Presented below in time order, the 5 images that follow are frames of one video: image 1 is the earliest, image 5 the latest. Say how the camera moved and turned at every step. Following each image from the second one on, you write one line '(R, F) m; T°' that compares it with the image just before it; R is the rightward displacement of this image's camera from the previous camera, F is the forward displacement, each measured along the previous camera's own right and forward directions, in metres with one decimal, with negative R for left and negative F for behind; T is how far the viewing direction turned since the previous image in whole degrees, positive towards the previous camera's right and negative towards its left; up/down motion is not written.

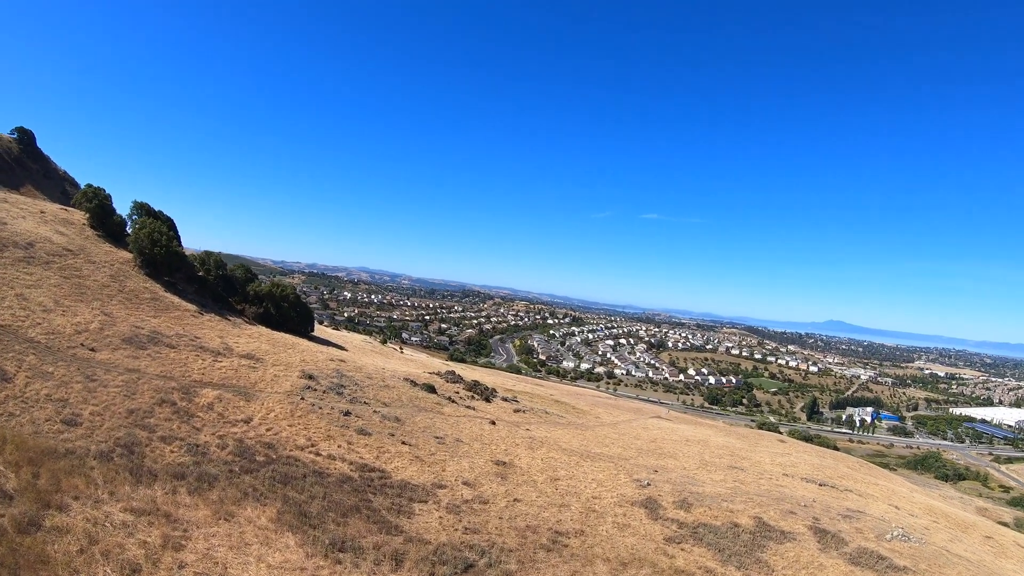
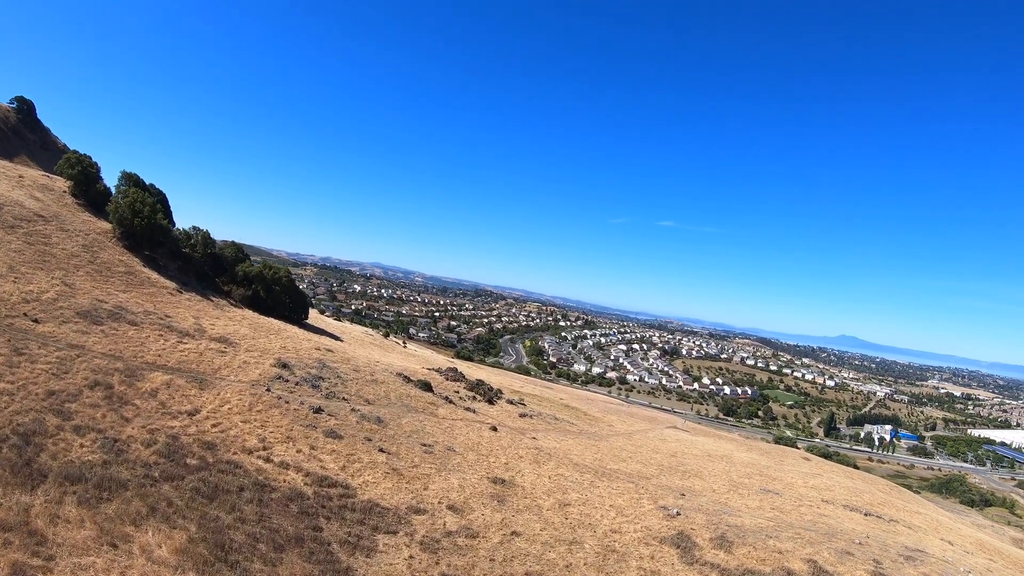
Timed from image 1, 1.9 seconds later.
(-0.1, +3.9) m; 0°
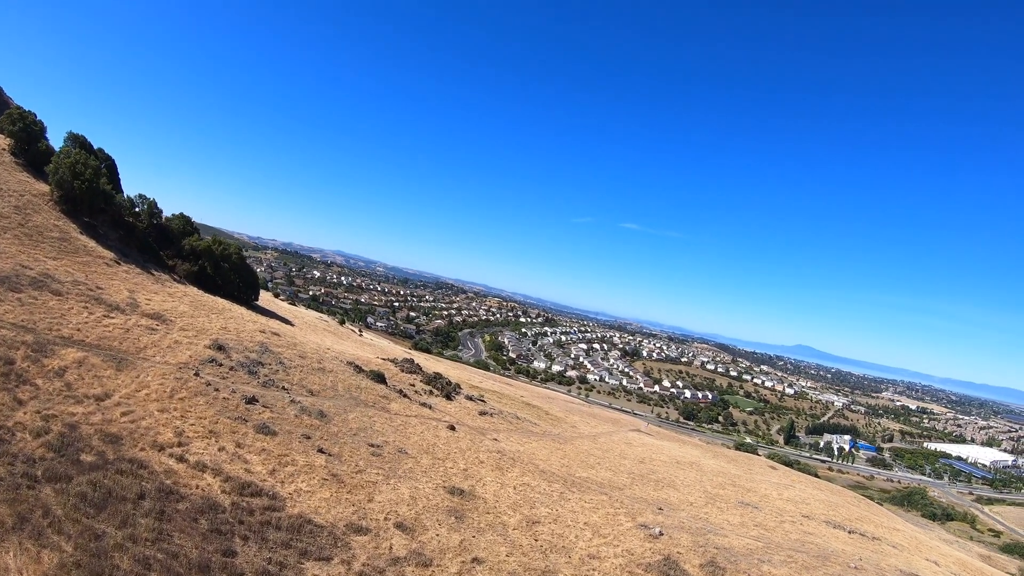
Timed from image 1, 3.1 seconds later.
(0.0, +2.0) m; +3°
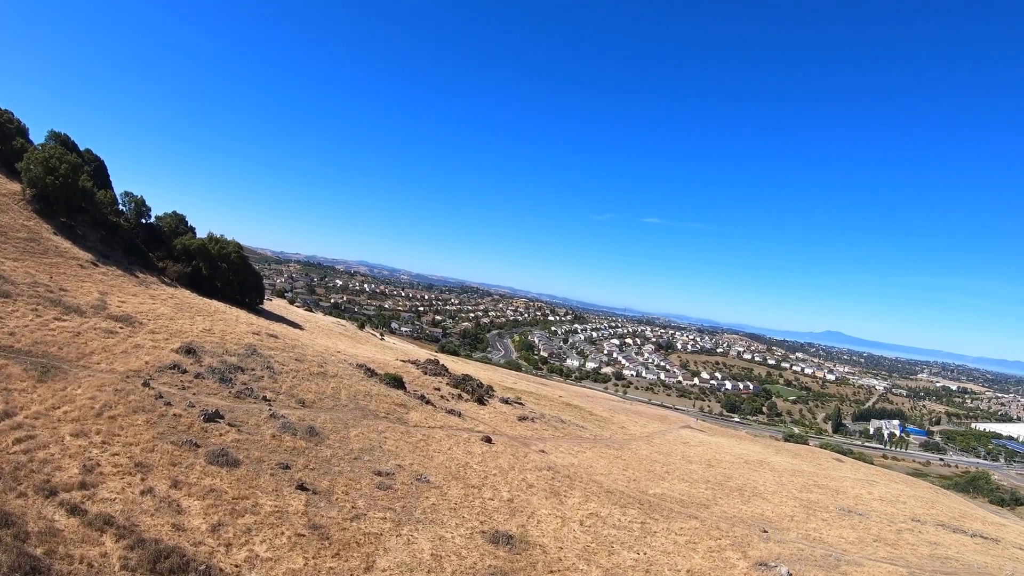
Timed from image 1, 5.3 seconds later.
(-0.9, +4.3) m; -1°
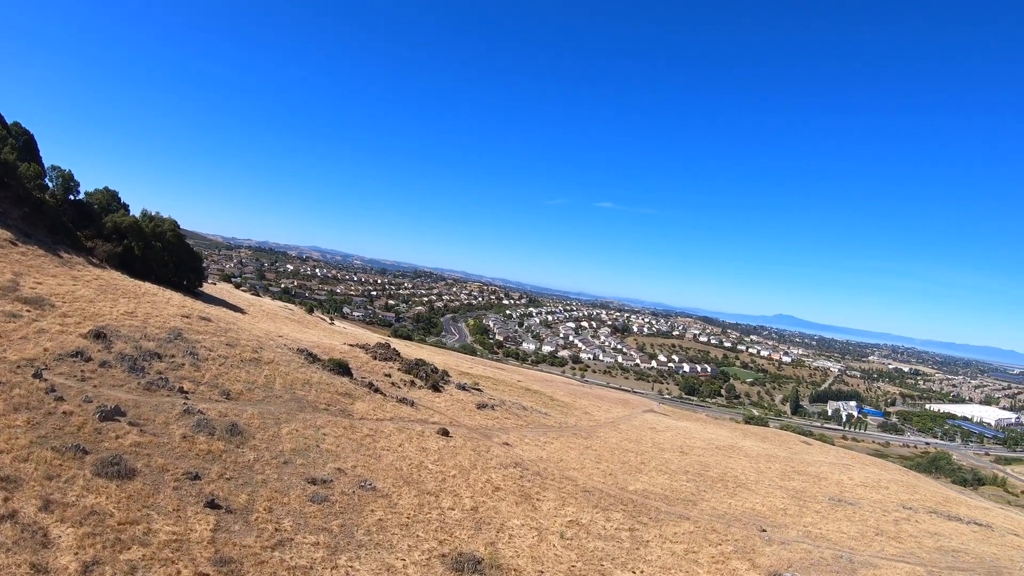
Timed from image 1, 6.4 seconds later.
(-0.1, +2.0) m; +4°
